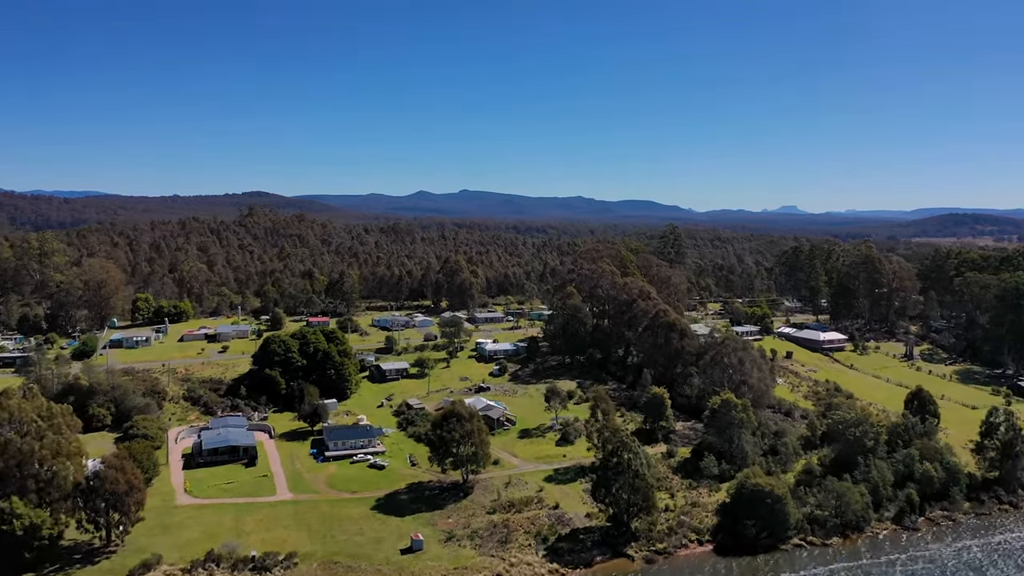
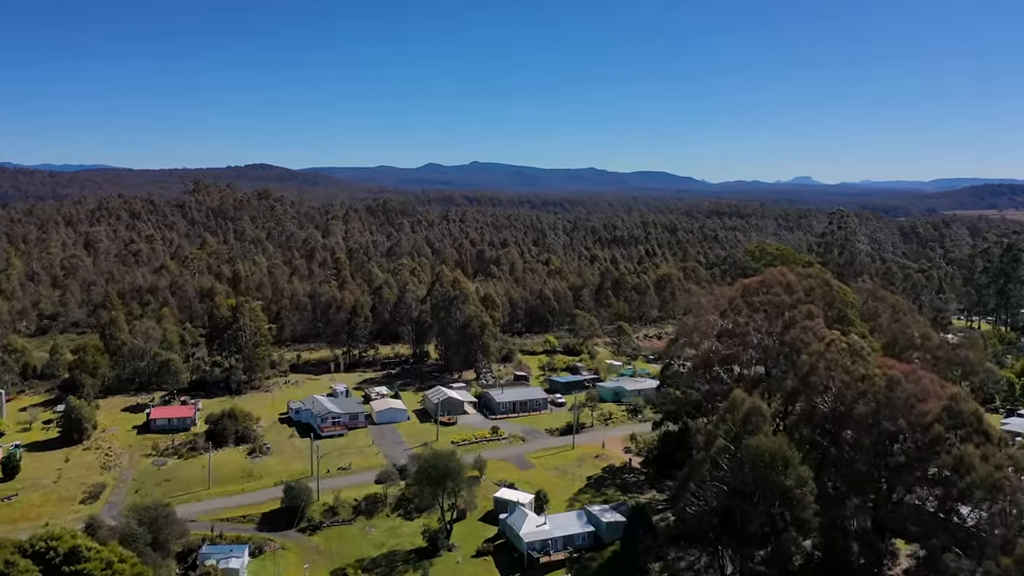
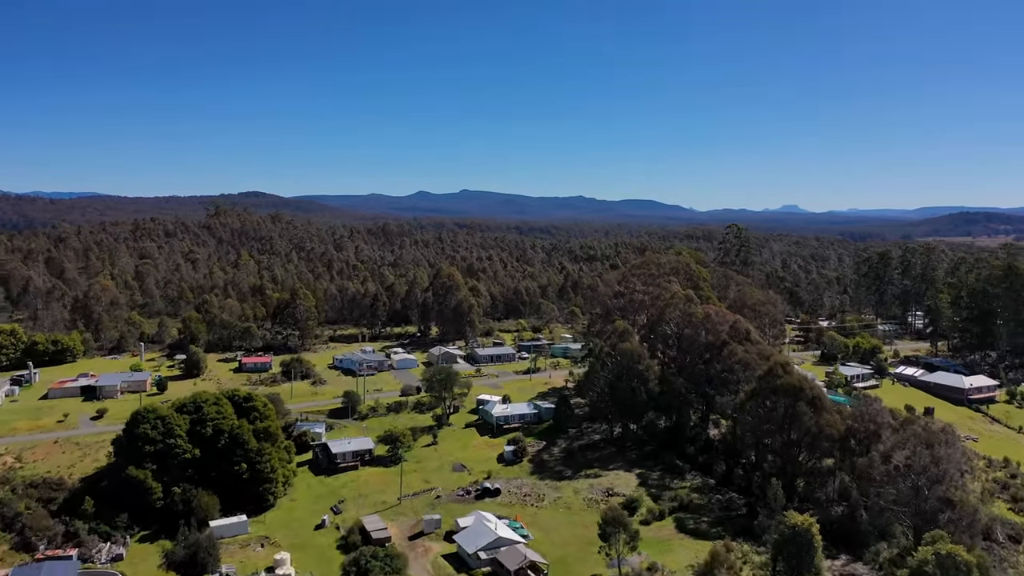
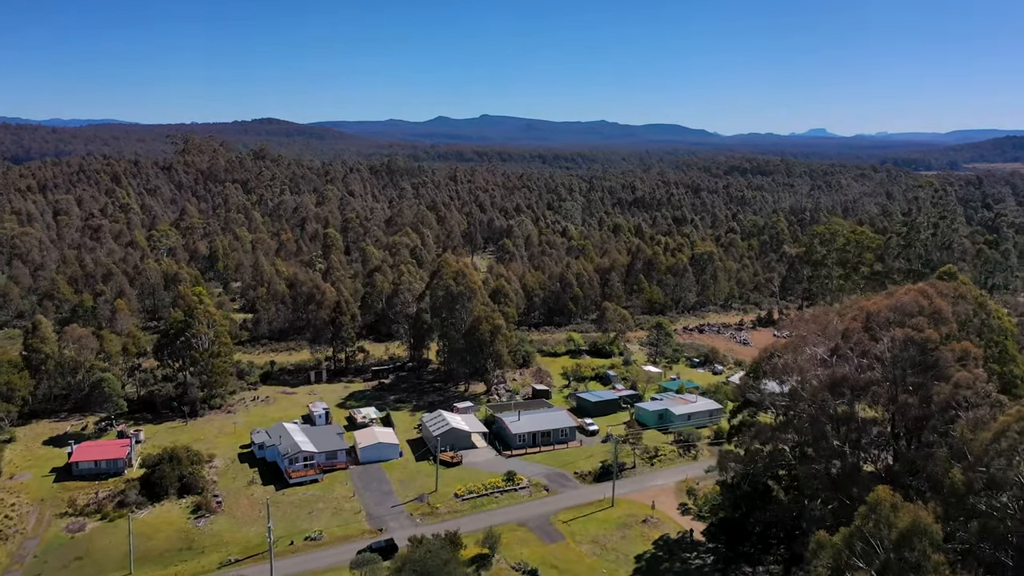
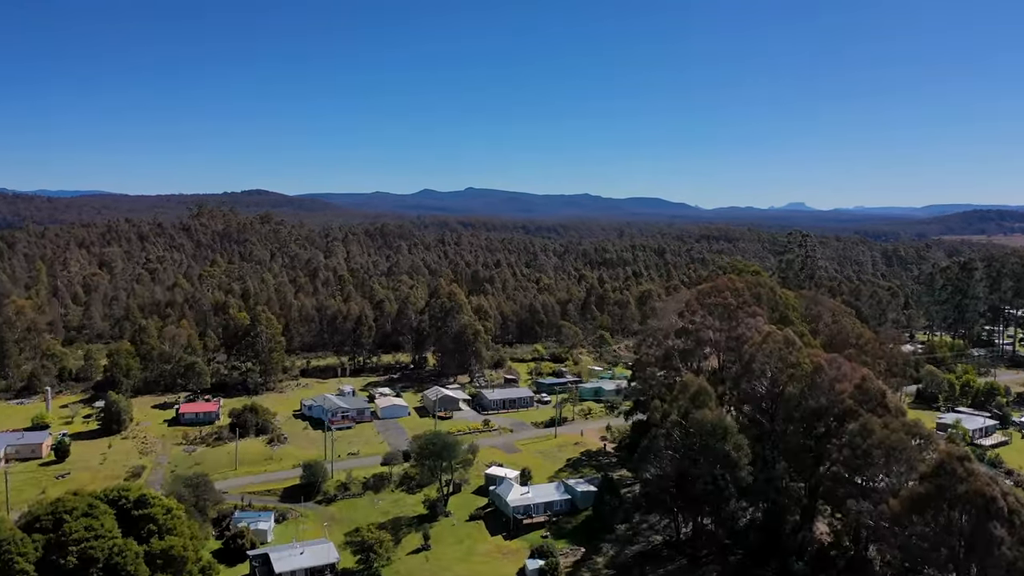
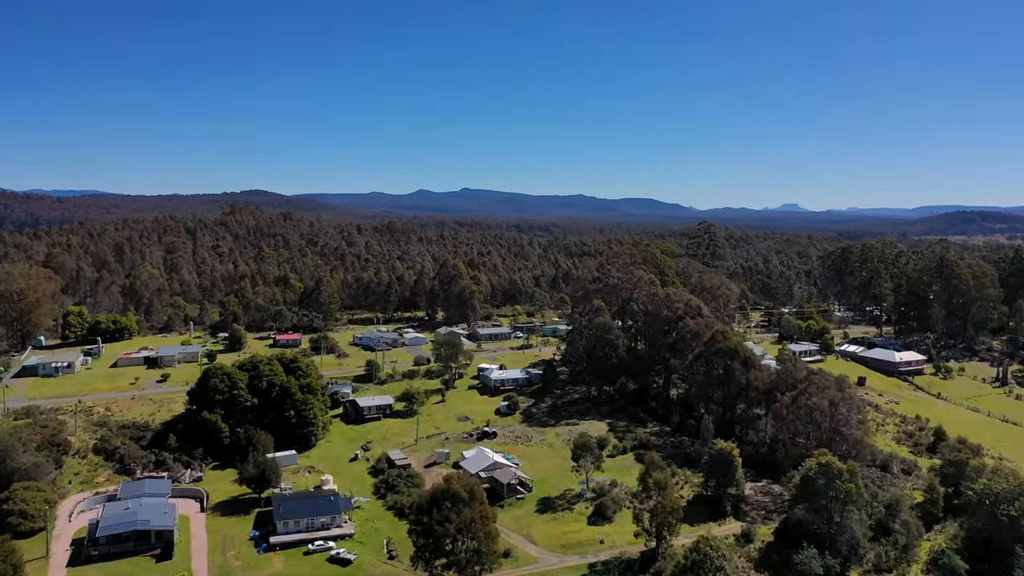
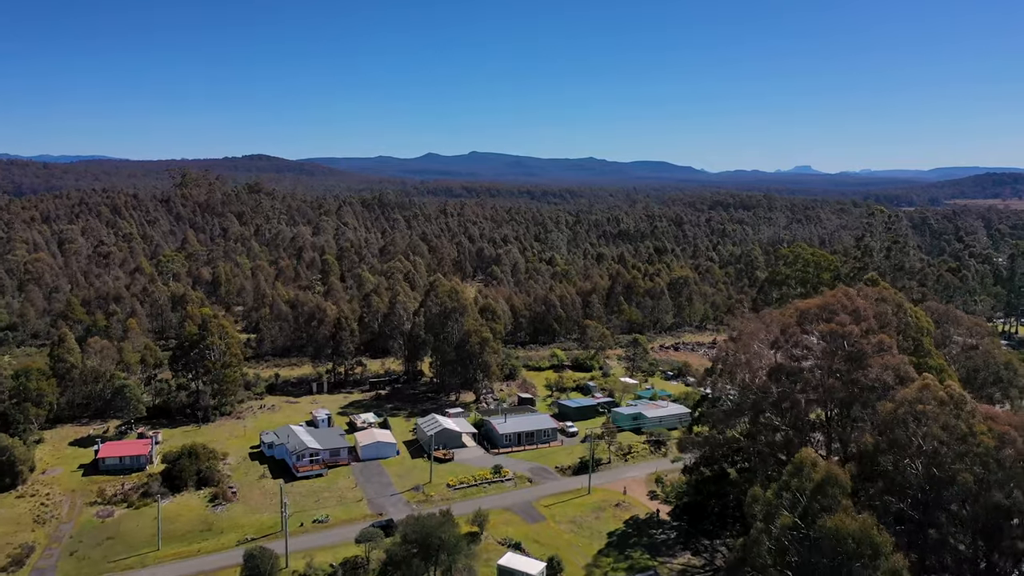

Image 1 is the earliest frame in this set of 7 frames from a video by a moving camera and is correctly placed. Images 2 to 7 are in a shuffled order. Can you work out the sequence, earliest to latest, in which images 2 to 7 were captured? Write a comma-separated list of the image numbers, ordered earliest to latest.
6, 3, 5, 2, 7, 4
